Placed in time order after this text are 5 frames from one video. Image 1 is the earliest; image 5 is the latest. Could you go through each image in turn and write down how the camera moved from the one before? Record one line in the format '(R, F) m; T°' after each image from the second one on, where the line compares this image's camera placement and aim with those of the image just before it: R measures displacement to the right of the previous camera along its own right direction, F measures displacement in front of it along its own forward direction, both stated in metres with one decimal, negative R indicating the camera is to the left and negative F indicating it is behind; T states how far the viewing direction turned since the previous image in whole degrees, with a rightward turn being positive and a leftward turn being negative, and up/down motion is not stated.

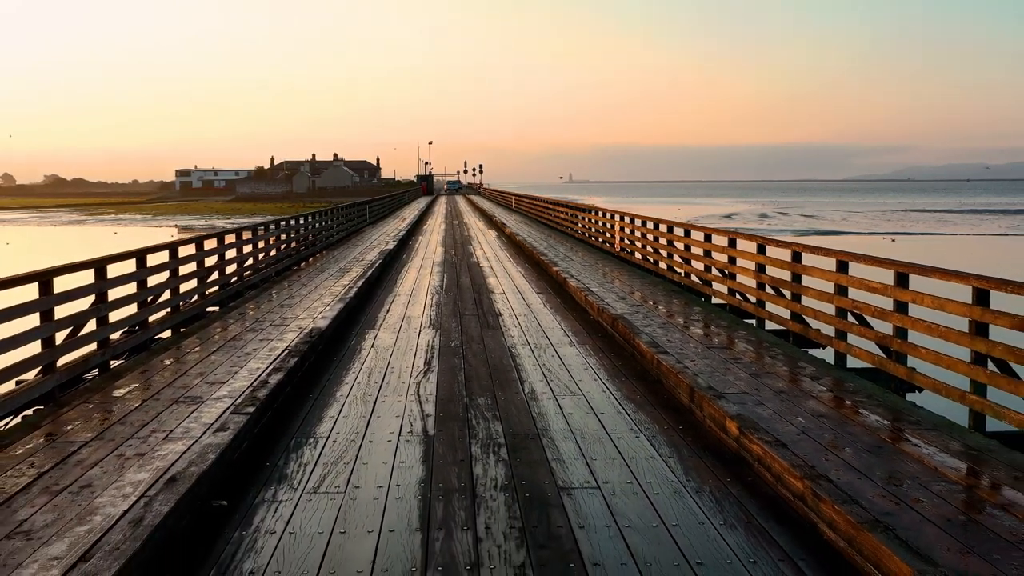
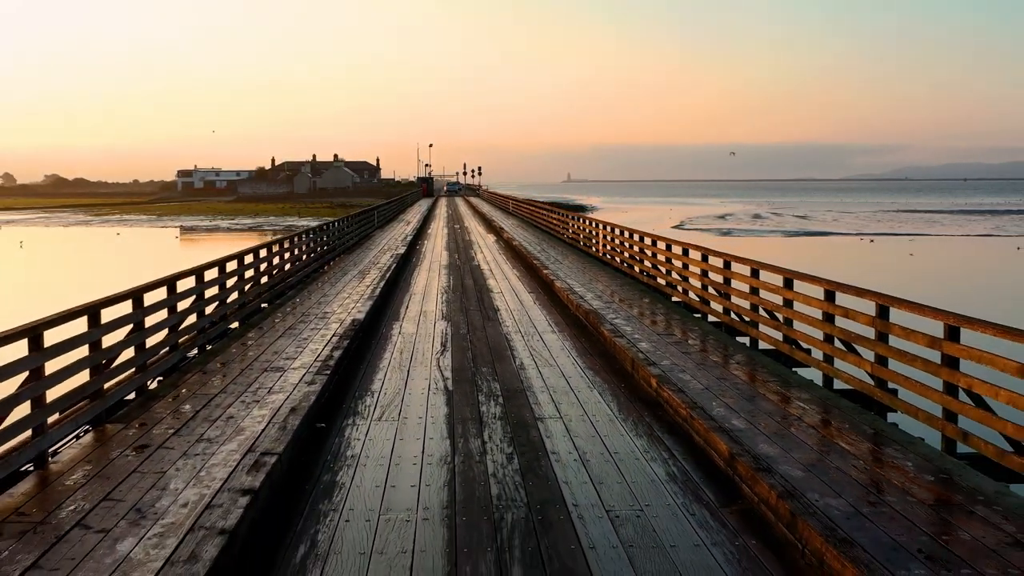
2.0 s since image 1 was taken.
(0.0, -2.0) m; 0°
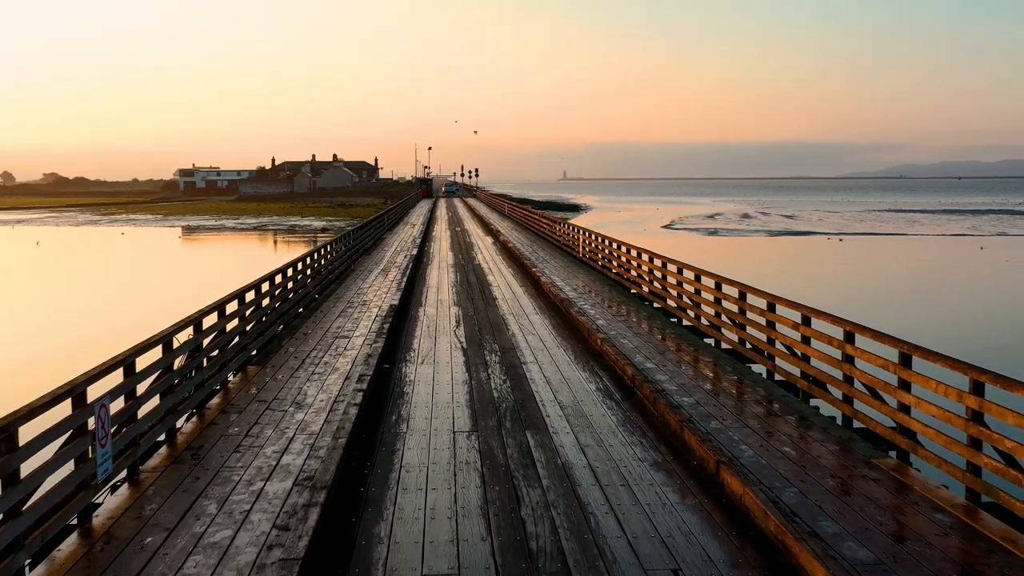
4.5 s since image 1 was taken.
(0.0, -3.1) m; 0°
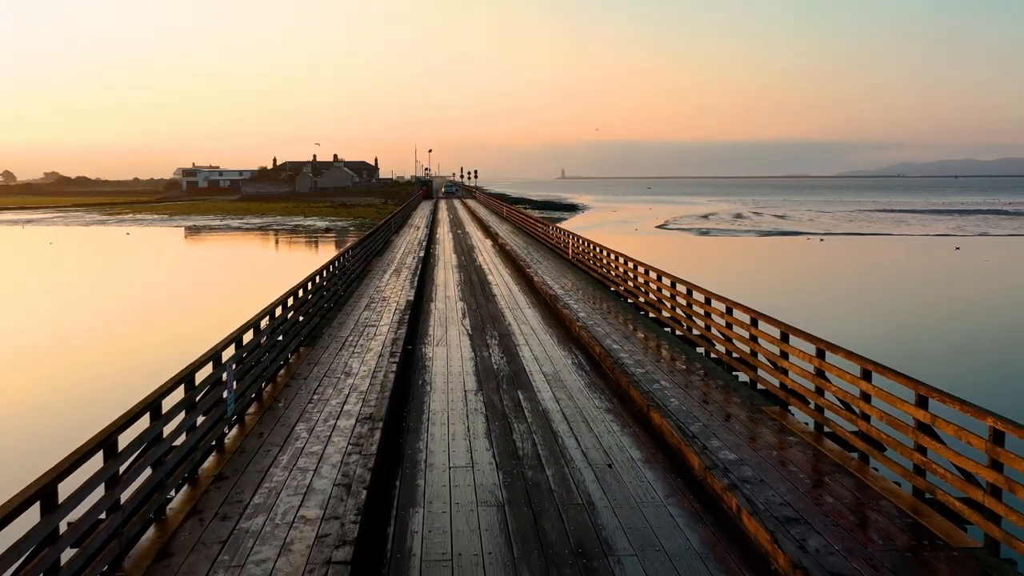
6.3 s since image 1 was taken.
(0.0, -2.3) m; 0°
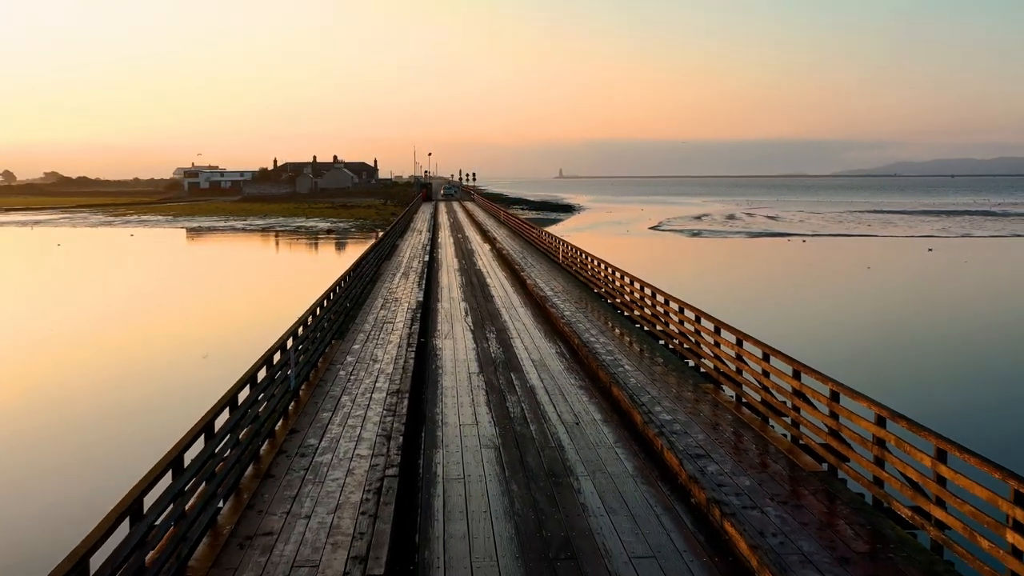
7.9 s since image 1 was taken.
(0.0, -2.3) m; 0°
